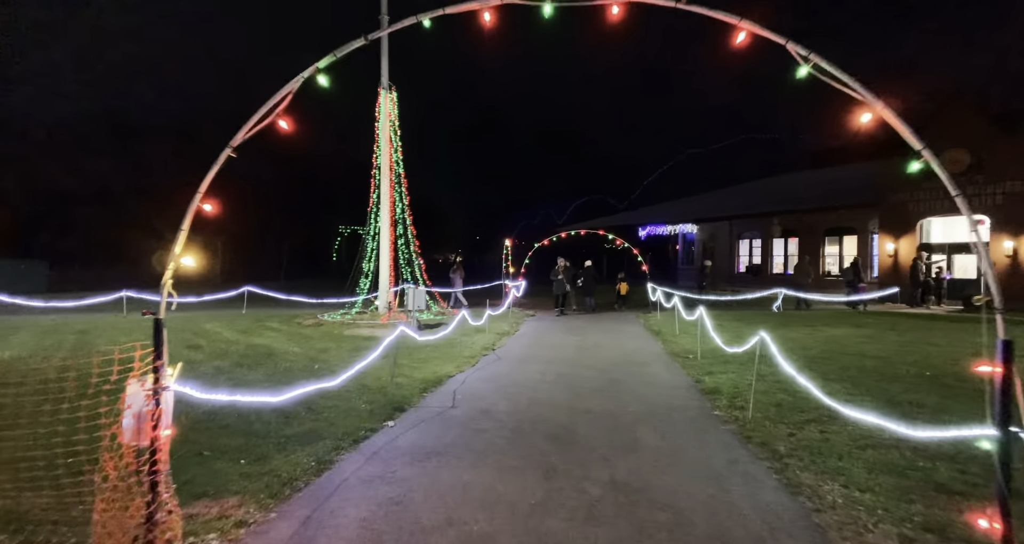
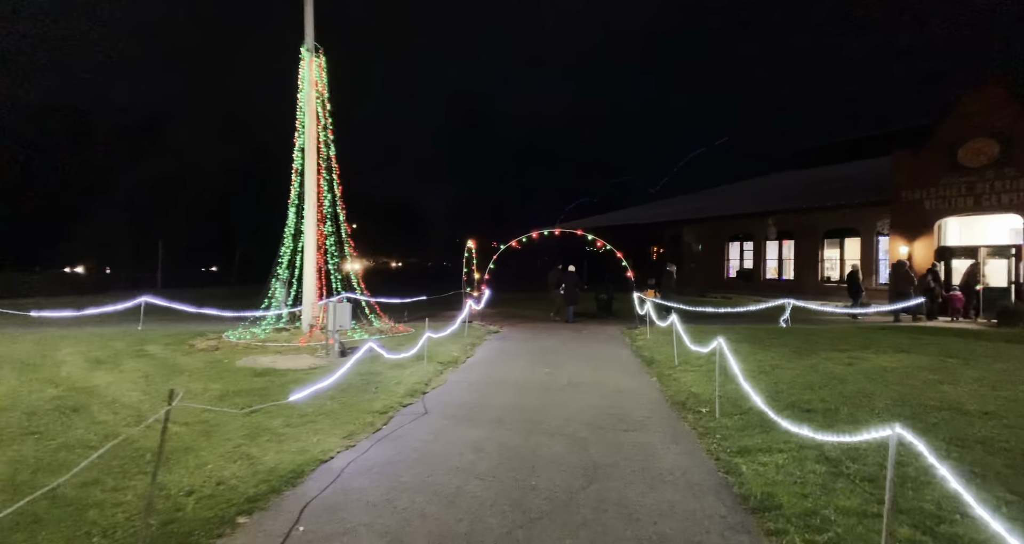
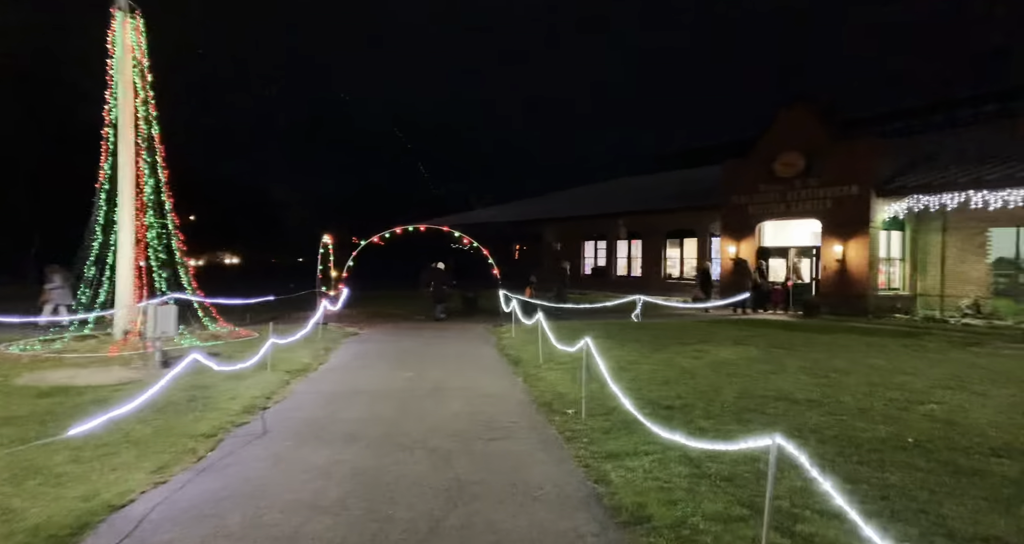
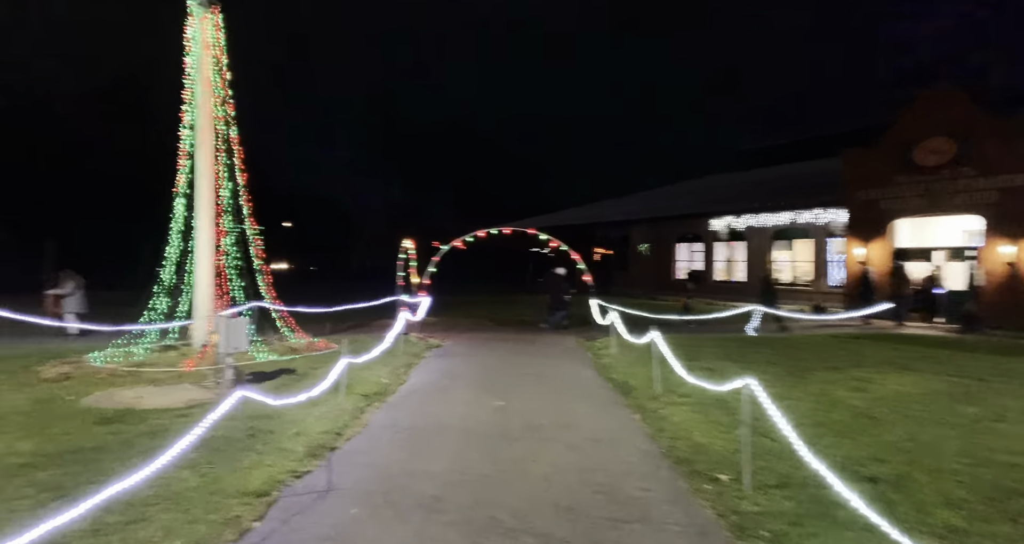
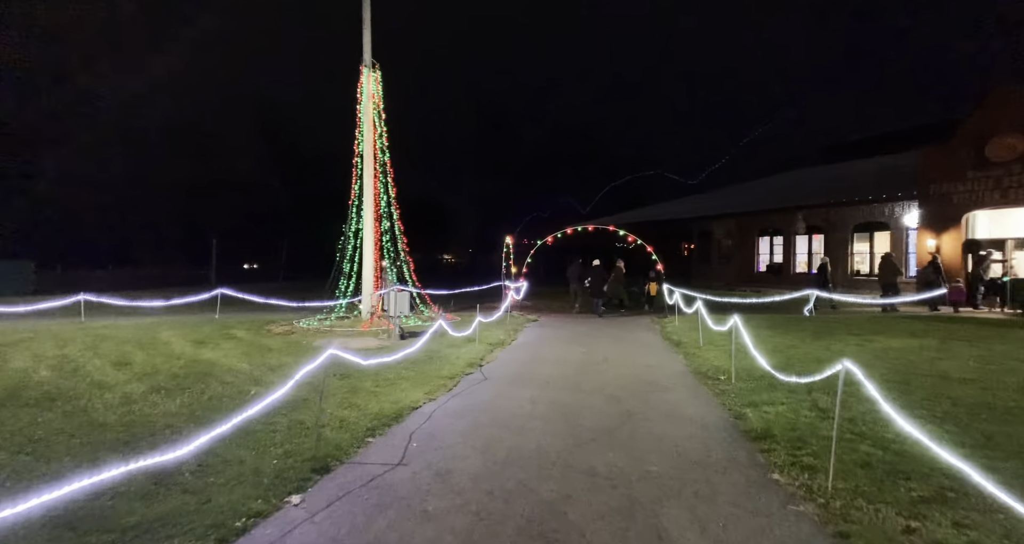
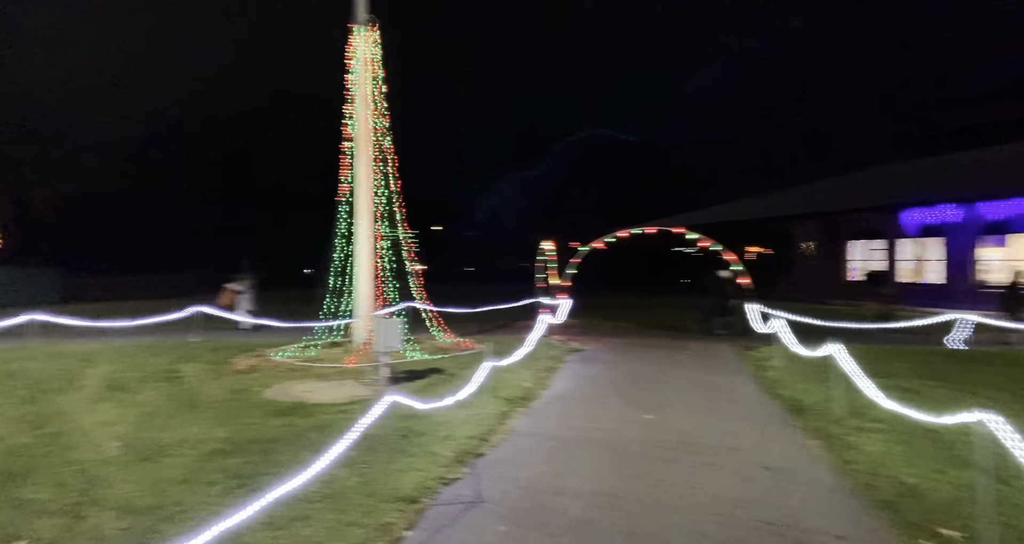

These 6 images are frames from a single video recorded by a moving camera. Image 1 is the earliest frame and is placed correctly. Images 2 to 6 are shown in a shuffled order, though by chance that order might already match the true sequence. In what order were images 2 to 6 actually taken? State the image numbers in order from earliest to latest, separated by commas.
5, 2, 3, 4, 6
